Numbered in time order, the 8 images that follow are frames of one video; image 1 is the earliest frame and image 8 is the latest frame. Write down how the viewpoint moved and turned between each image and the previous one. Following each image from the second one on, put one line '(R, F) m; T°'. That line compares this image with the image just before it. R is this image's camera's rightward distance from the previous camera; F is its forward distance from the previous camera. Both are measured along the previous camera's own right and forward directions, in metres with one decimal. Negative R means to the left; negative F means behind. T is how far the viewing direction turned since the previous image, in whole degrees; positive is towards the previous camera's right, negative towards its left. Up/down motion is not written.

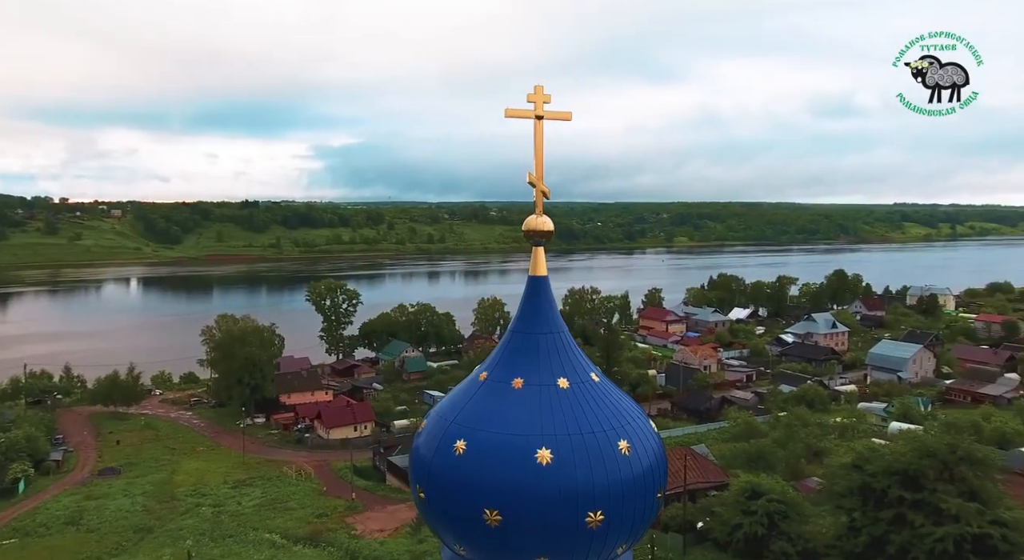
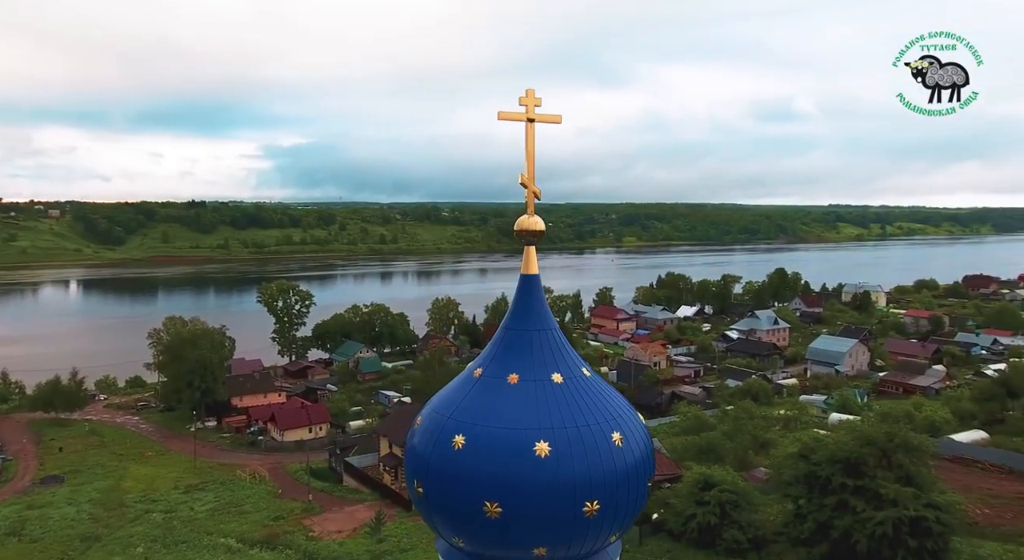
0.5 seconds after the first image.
(-0.3, -0.4) m; +4°
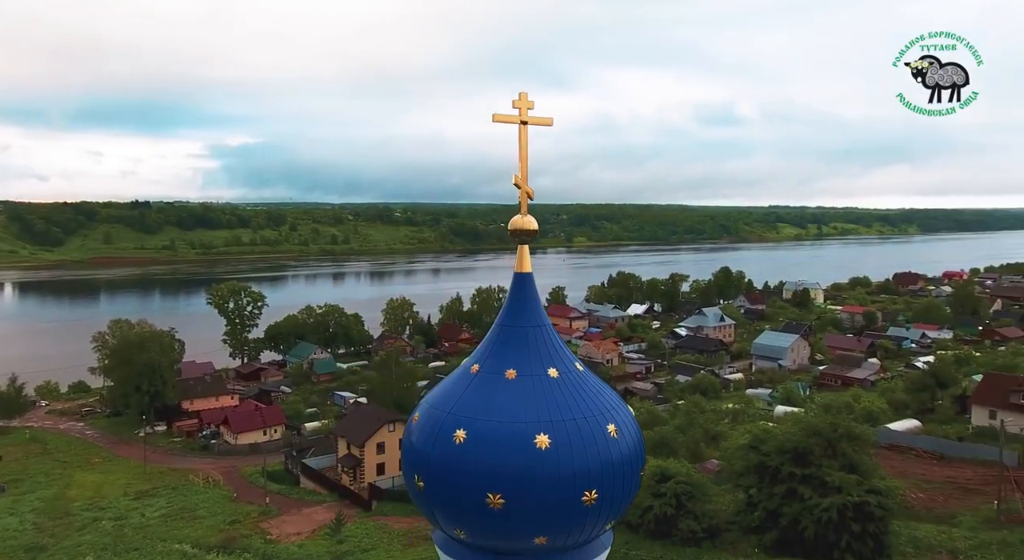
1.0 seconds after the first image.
(-0.4, -0.4) m; +4°
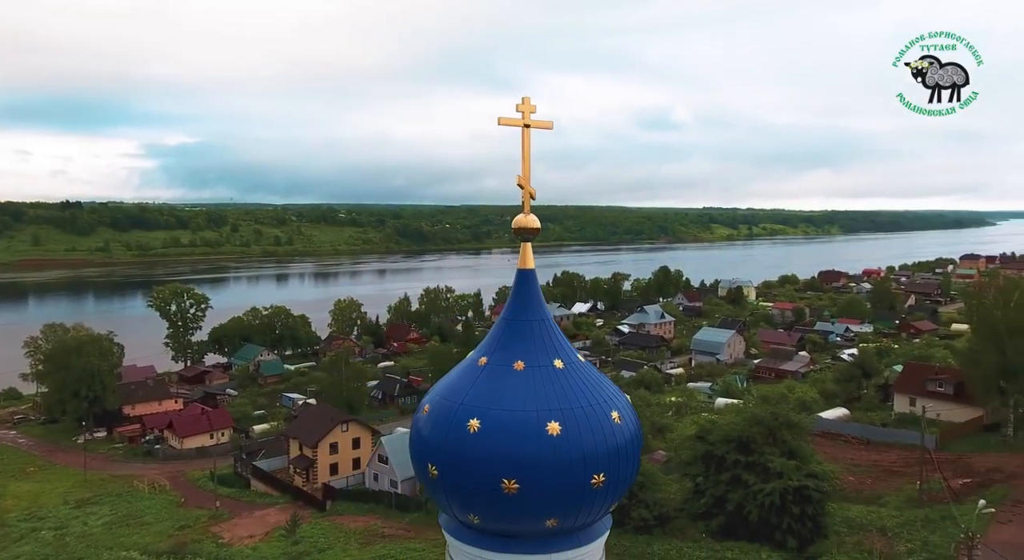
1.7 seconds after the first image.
(-0.5, -0.6) m; +5°
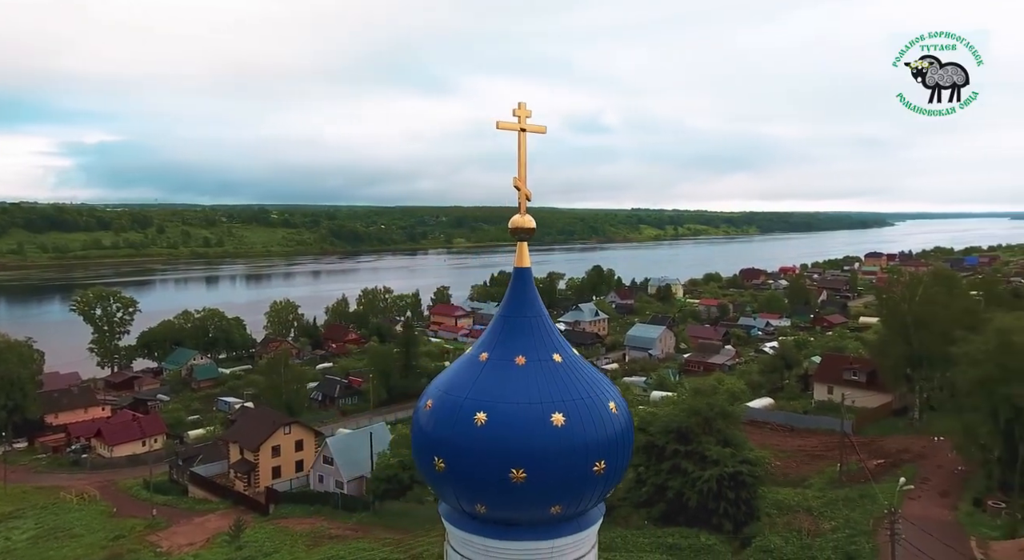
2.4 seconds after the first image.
(-0.6, -0.5) m; +6°
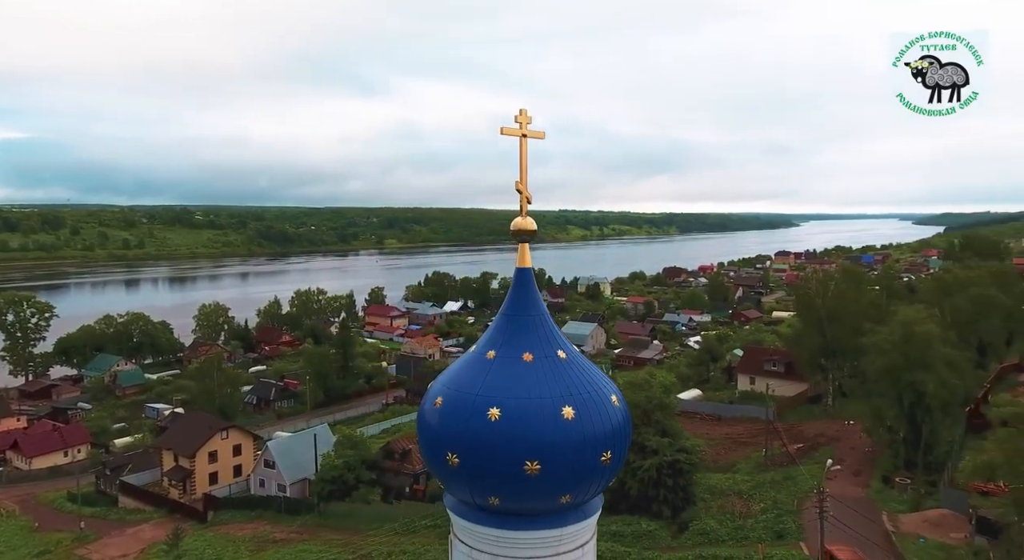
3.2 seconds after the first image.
(-0.8, -0.5) m; +7°
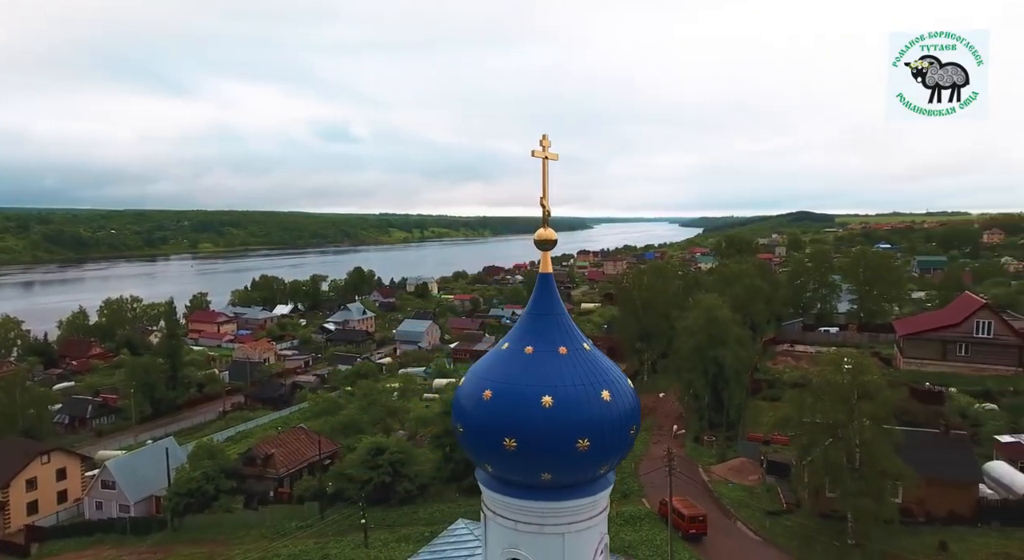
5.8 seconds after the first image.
(-2.7, -0.9) m; +18°
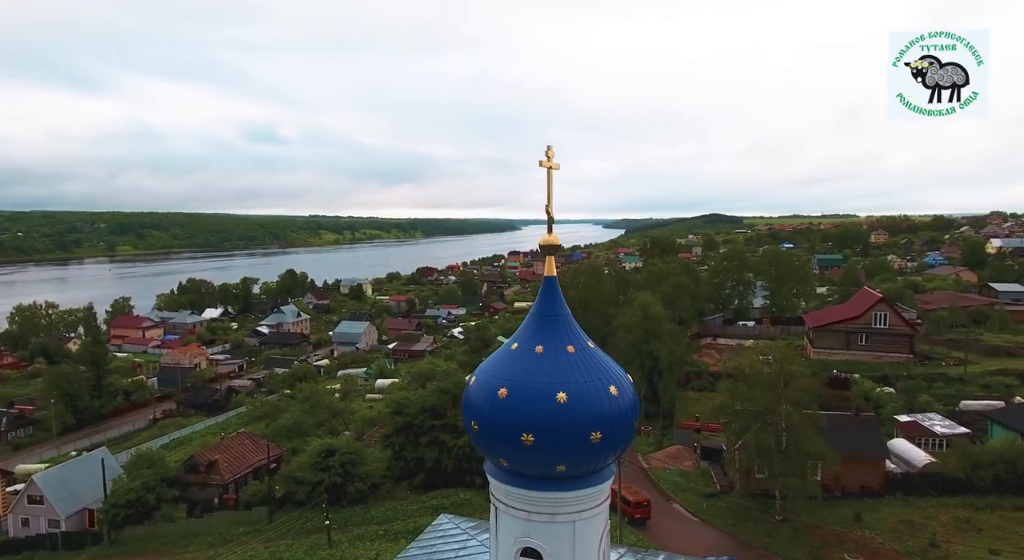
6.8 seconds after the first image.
(-1.0, -0.3) m; +7°
